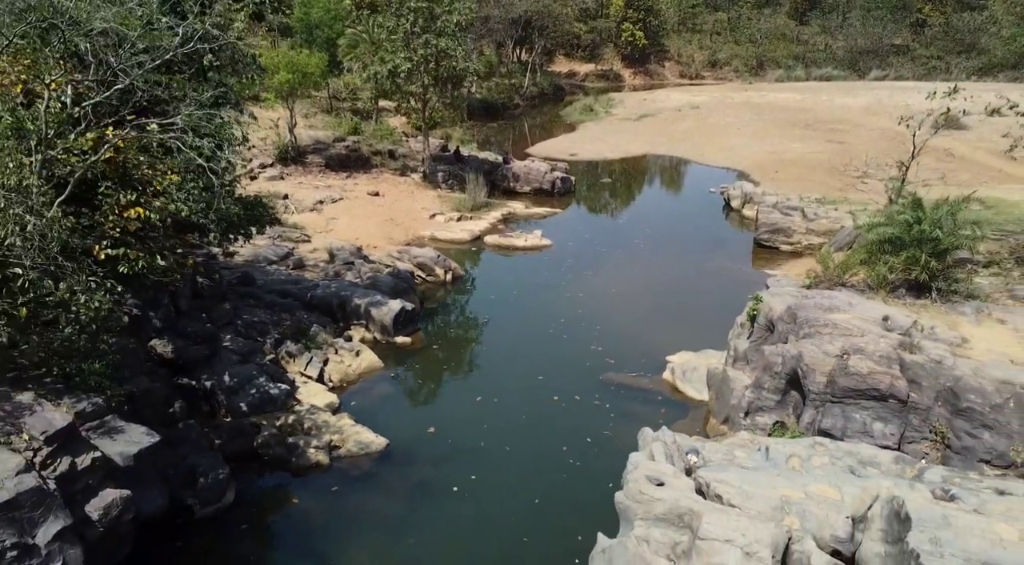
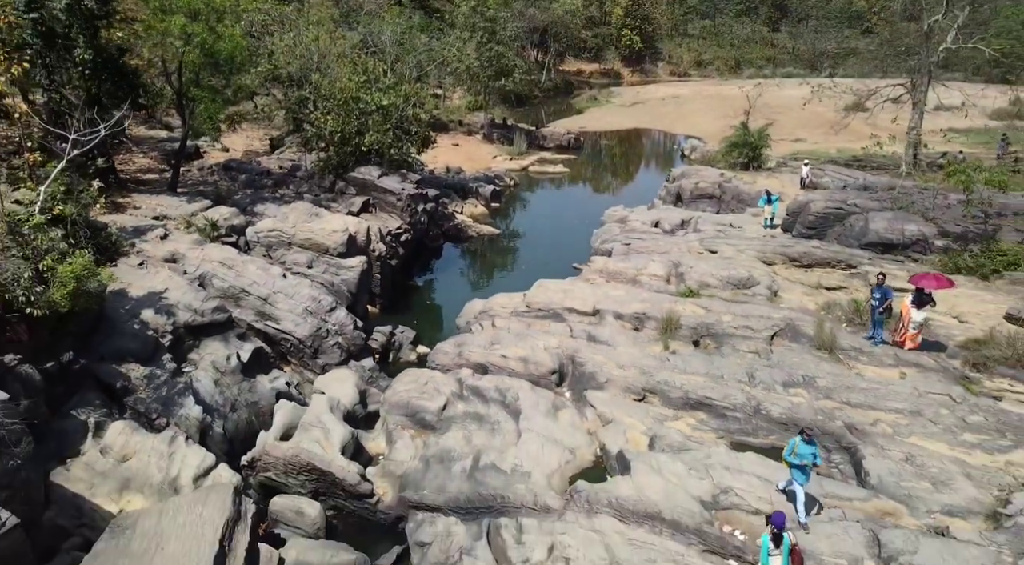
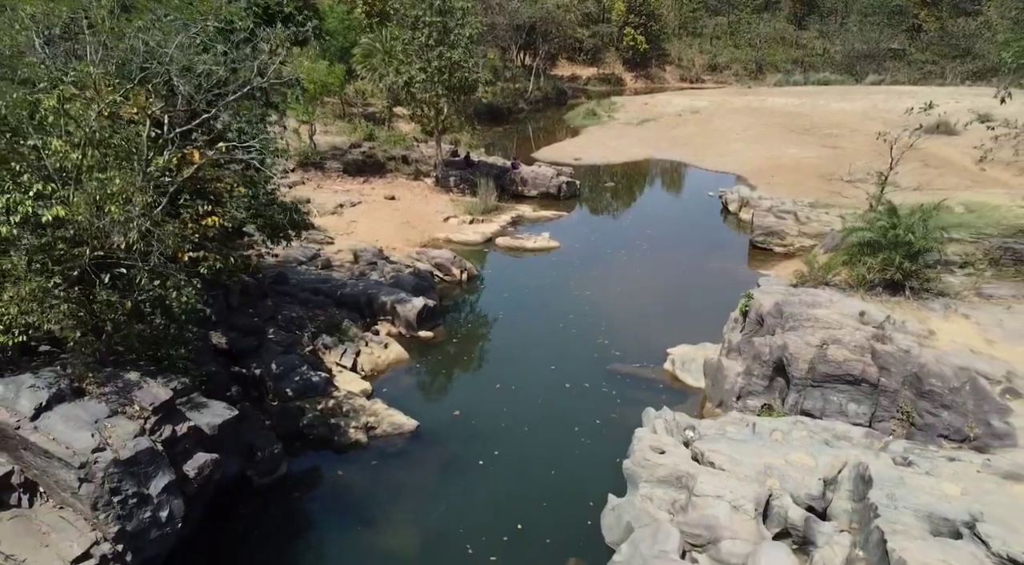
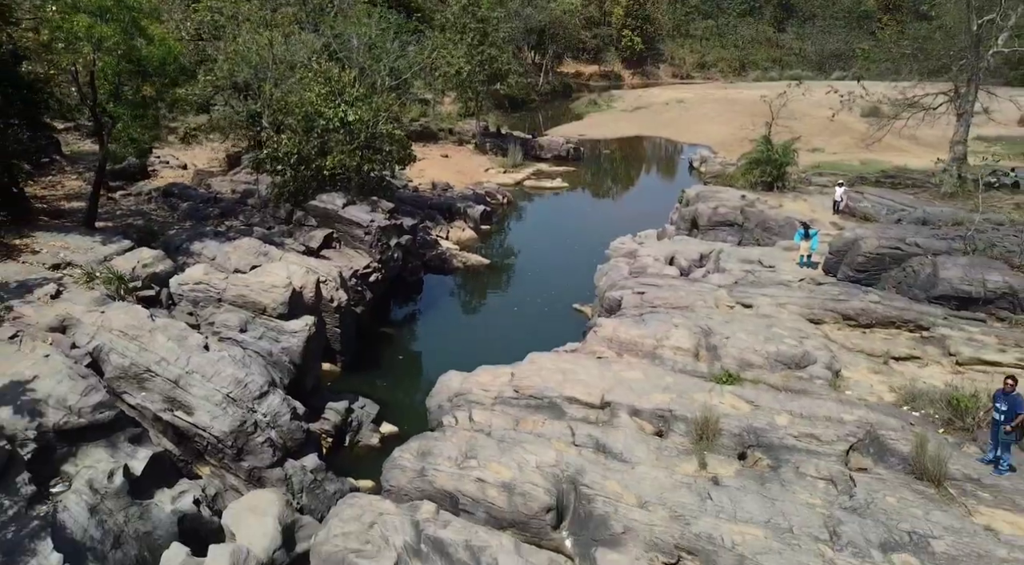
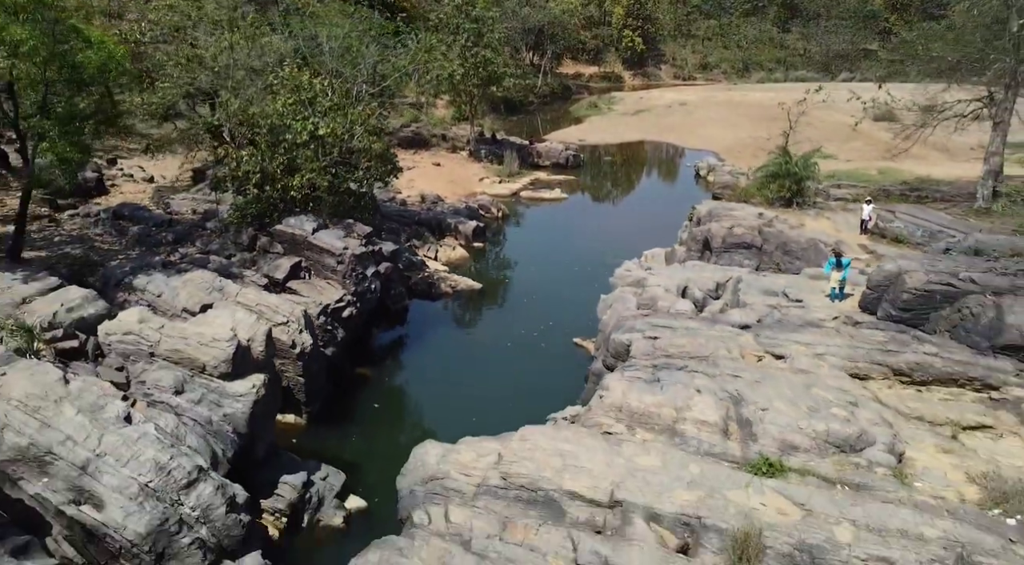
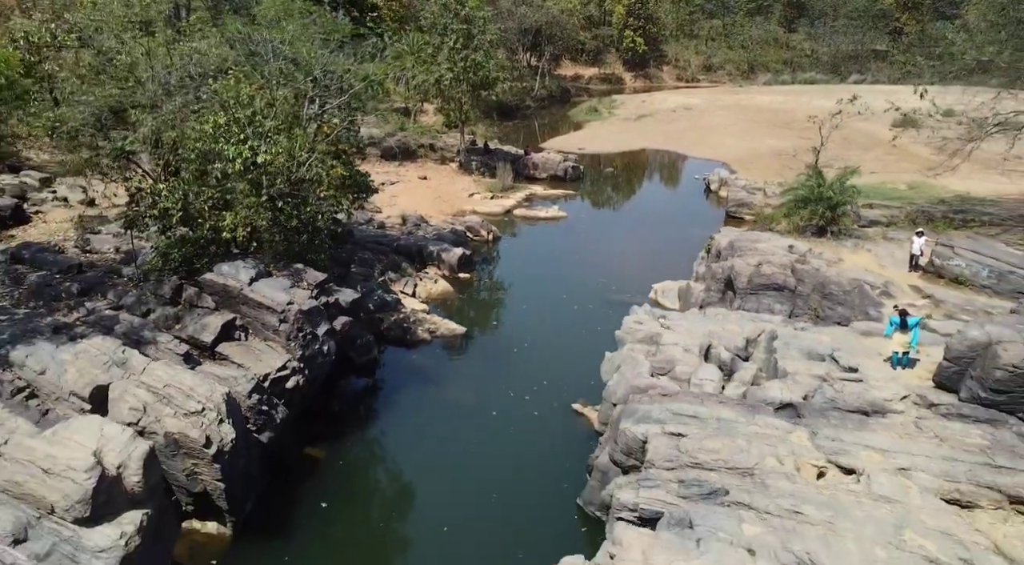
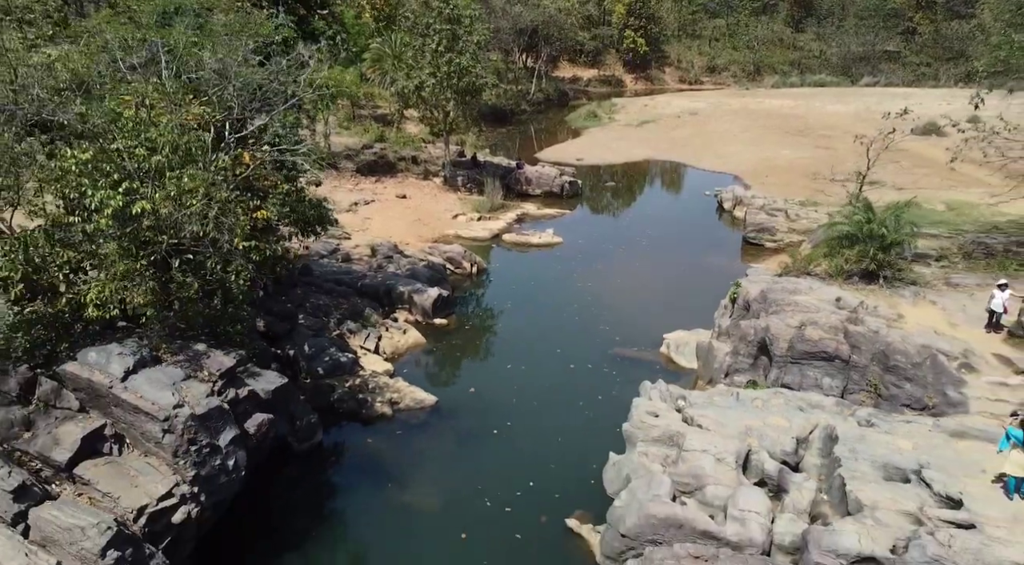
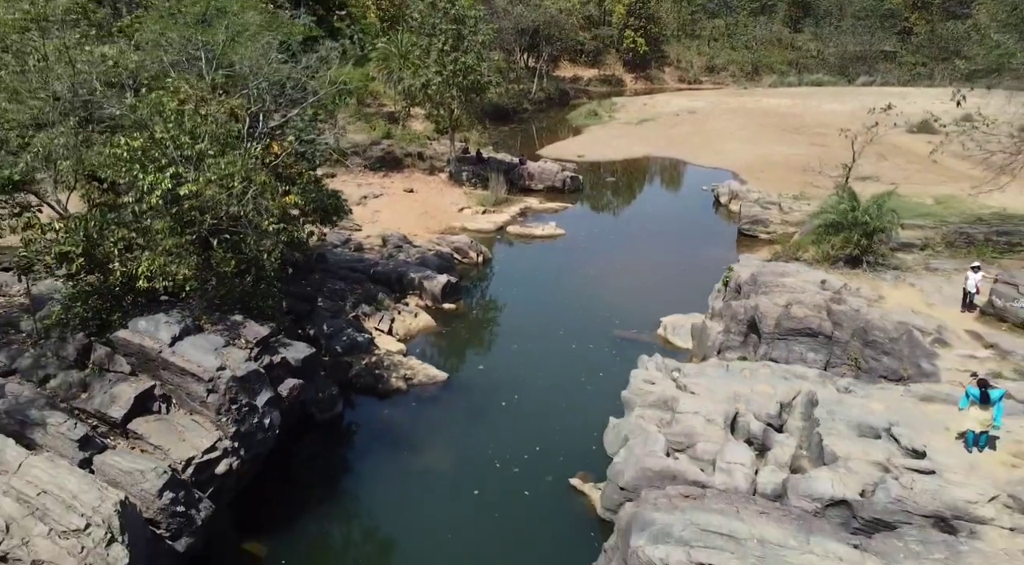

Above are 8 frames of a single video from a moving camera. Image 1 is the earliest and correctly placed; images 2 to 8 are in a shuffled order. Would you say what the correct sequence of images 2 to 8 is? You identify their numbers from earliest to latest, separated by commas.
3, 7, 8, 6, 5, 4, 2
